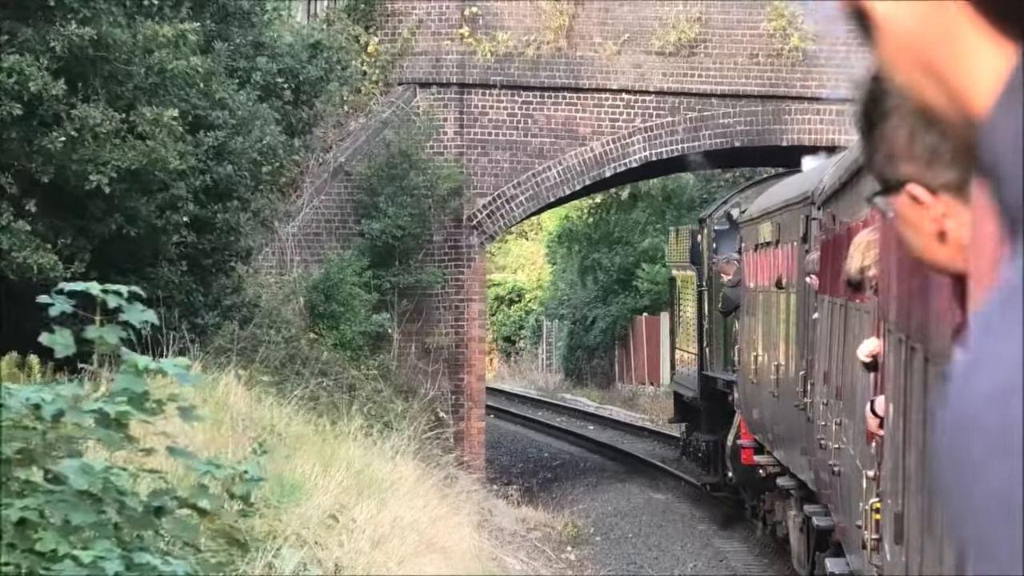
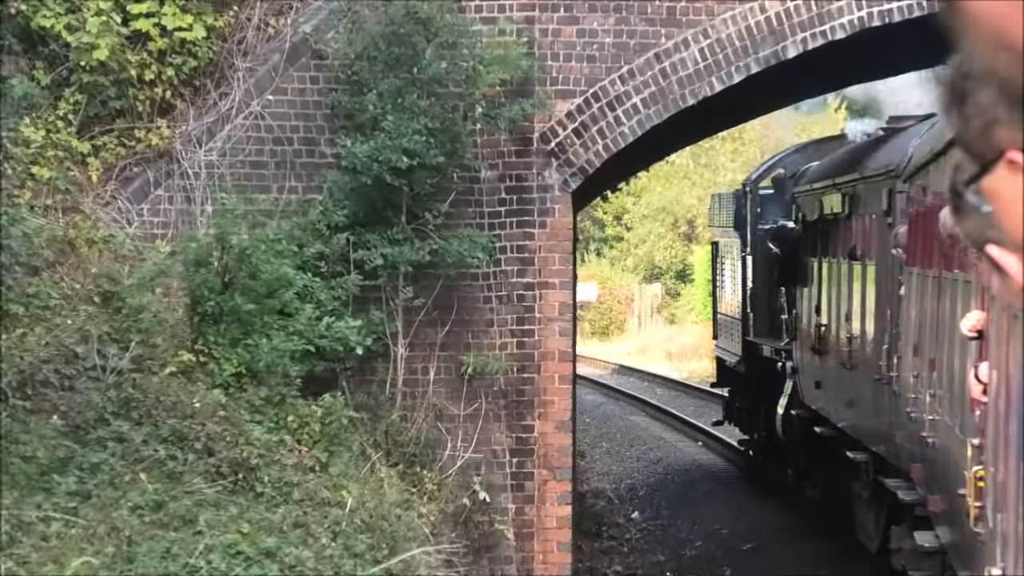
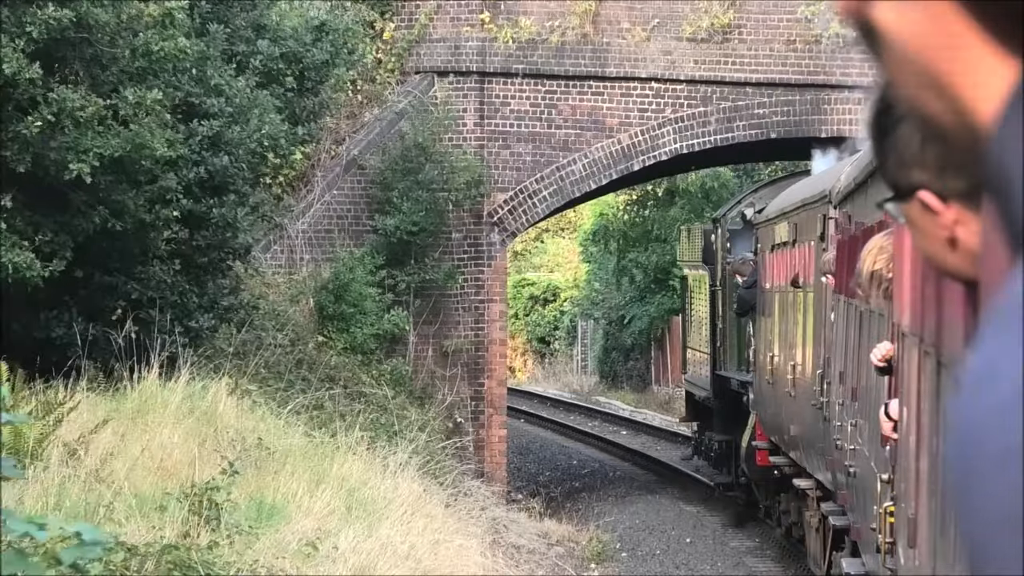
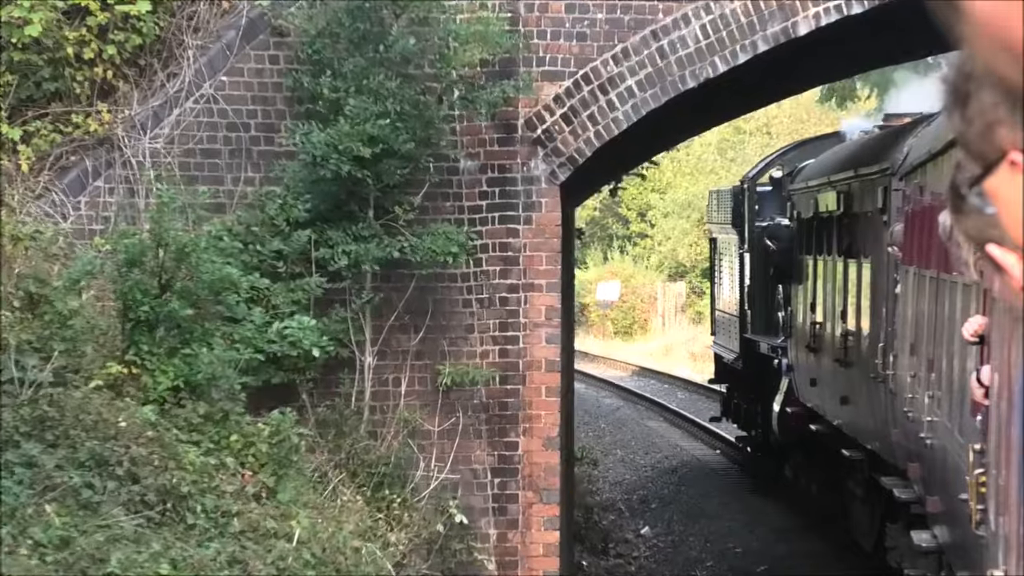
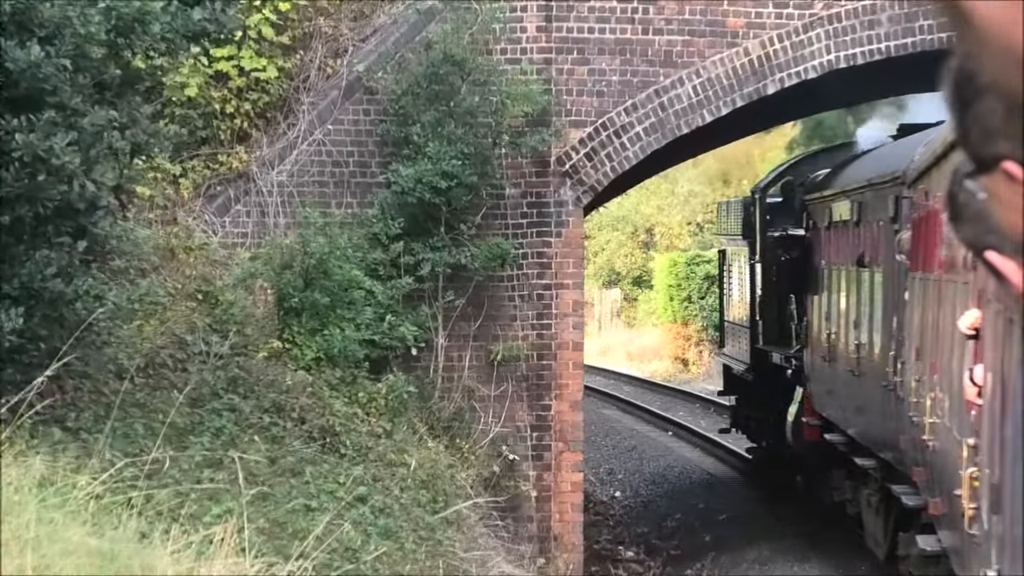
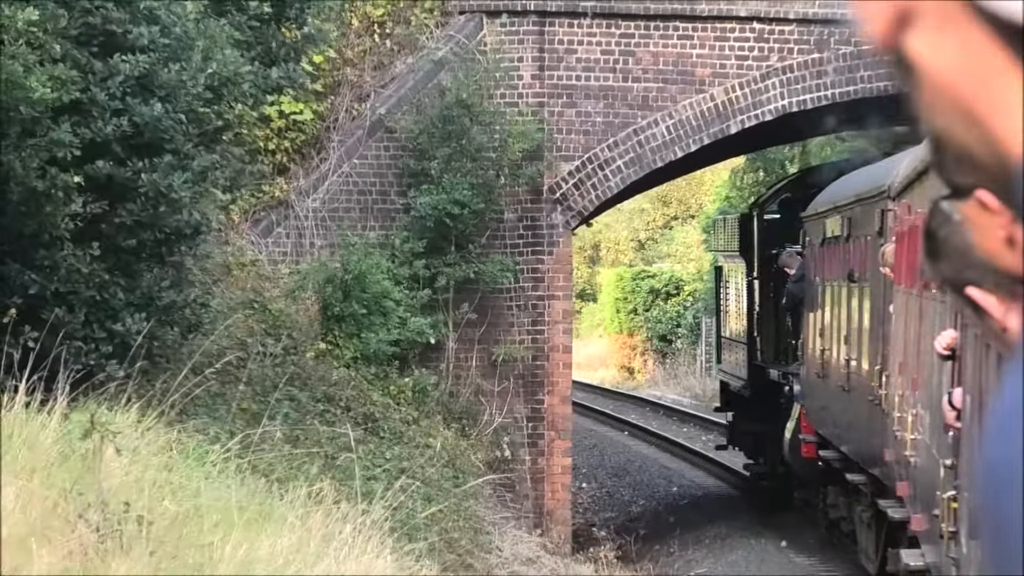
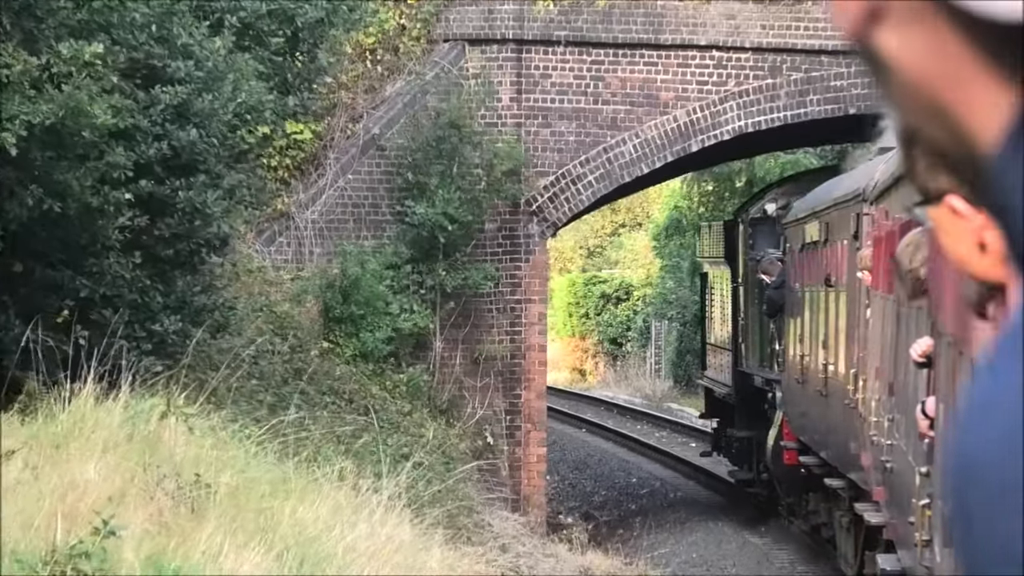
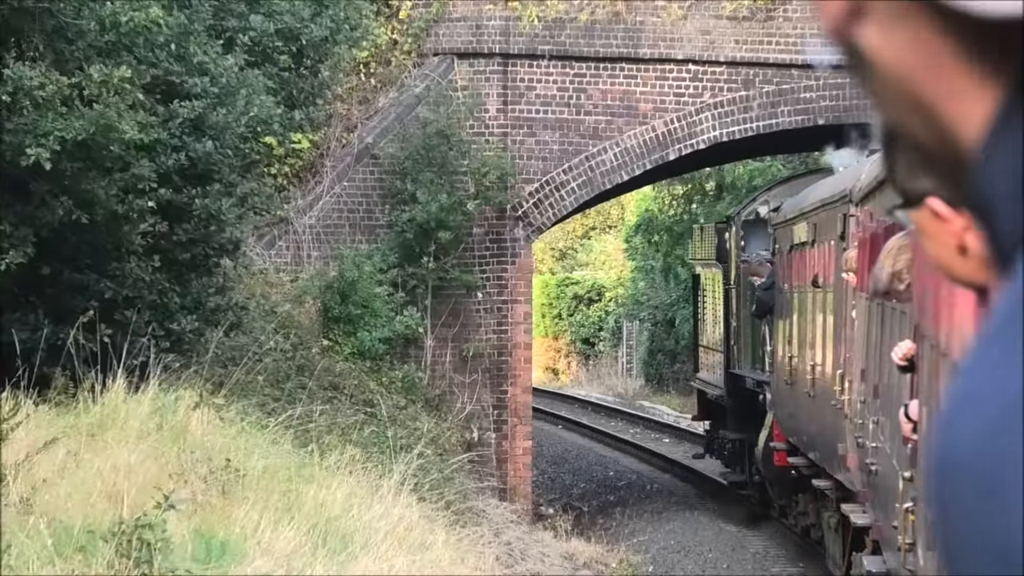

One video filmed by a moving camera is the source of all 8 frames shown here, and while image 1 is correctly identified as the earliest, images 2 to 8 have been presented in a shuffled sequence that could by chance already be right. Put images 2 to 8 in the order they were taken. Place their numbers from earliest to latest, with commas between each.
3, 8, 7, 6, 5, 2, 4
